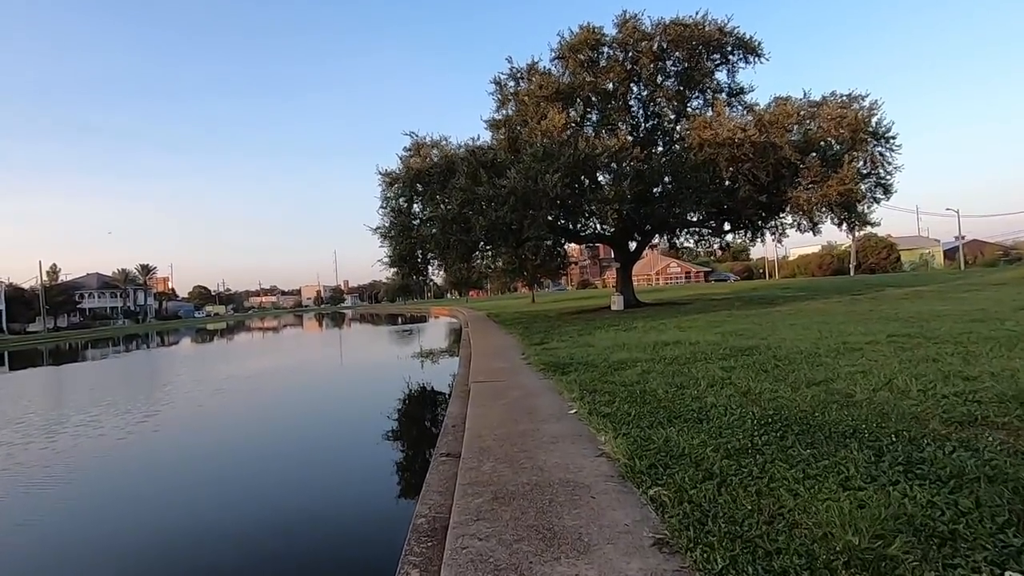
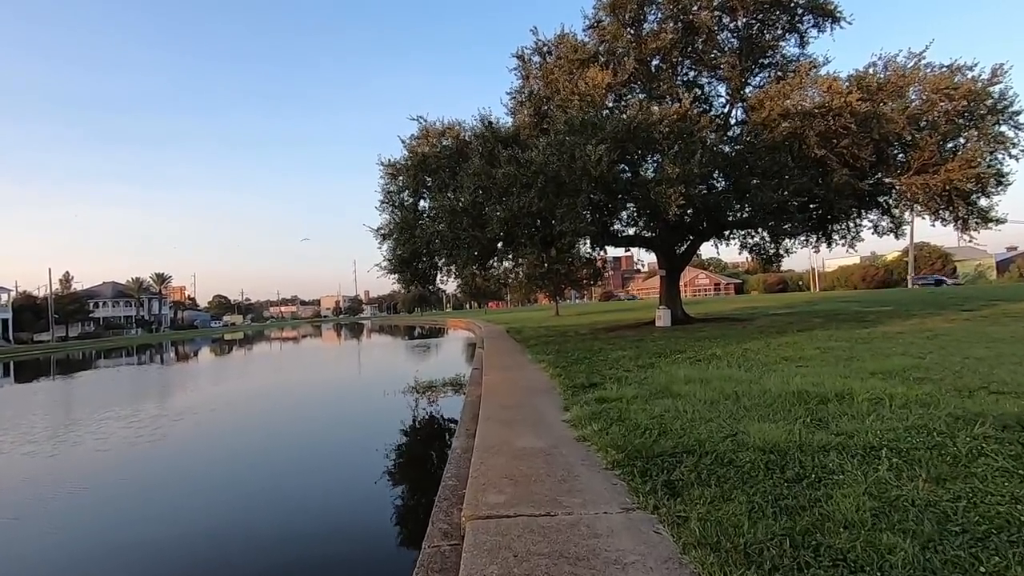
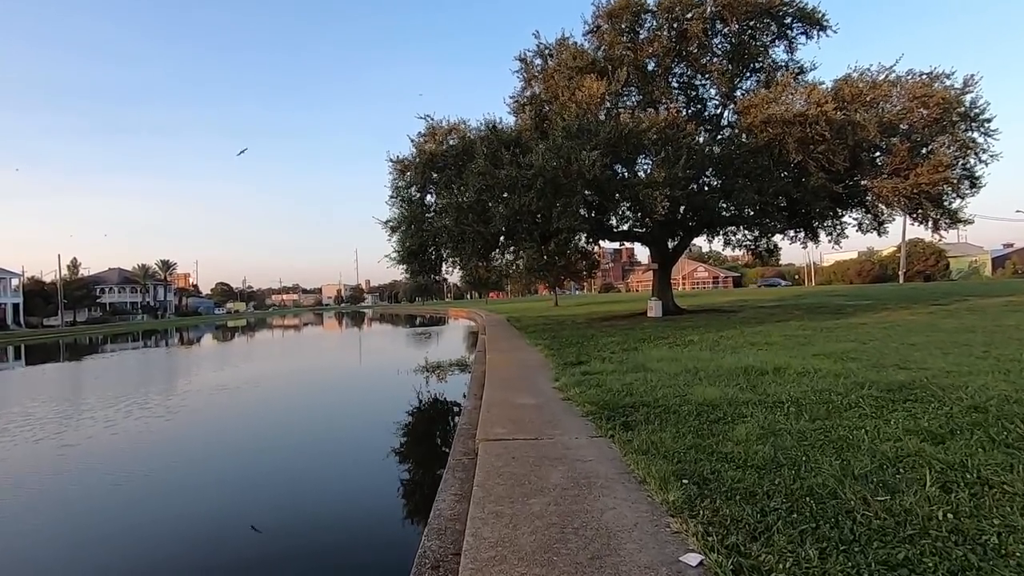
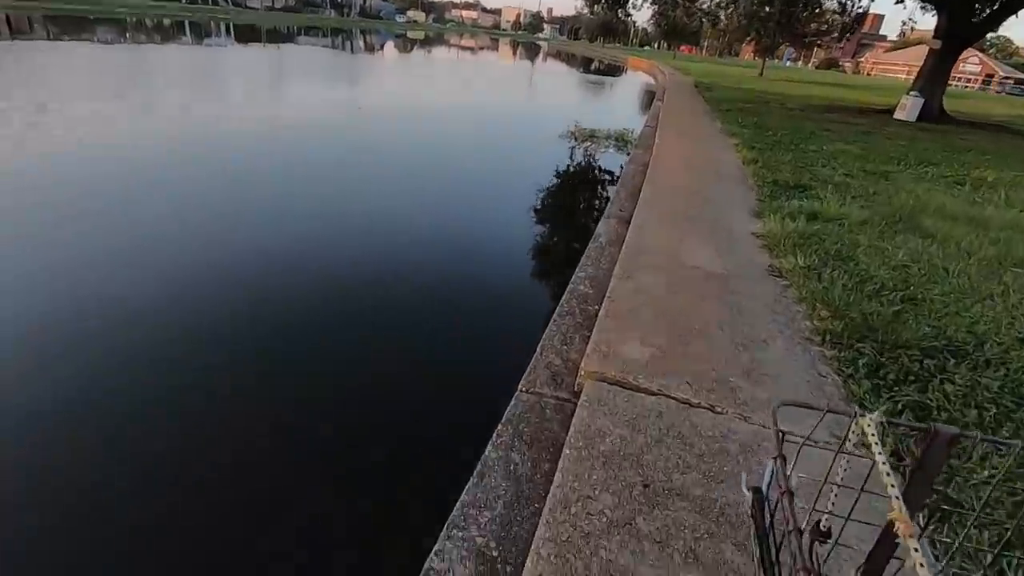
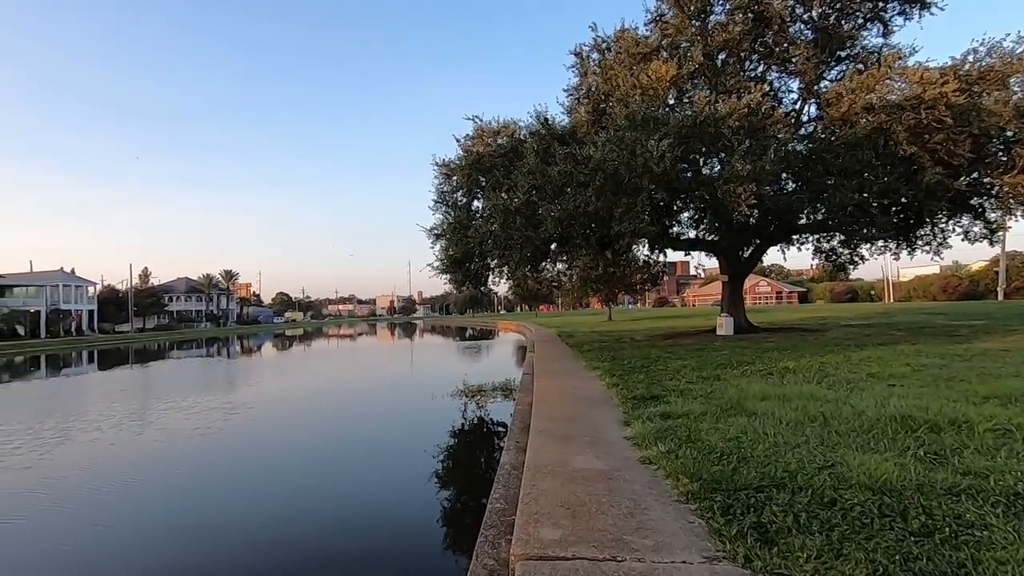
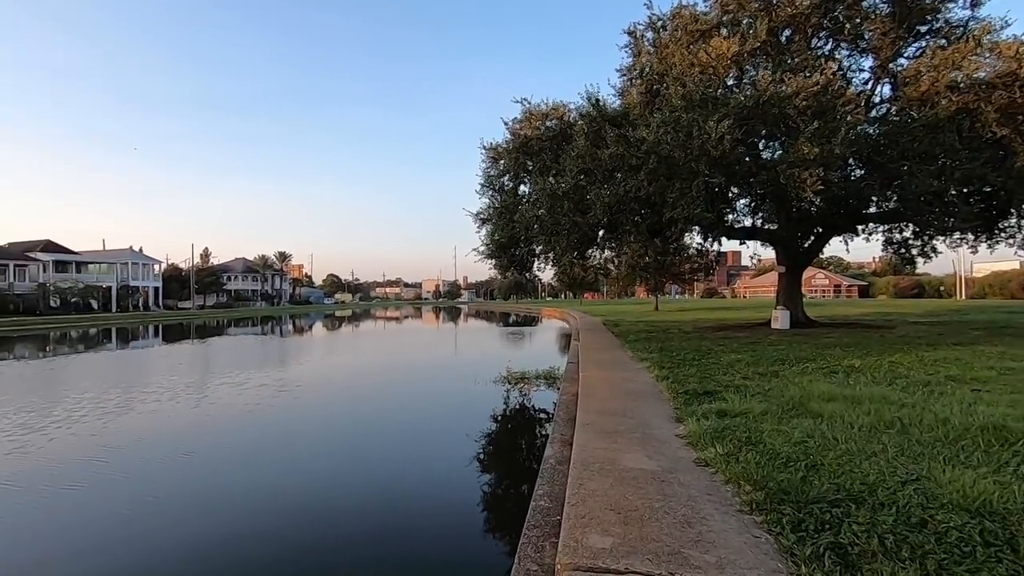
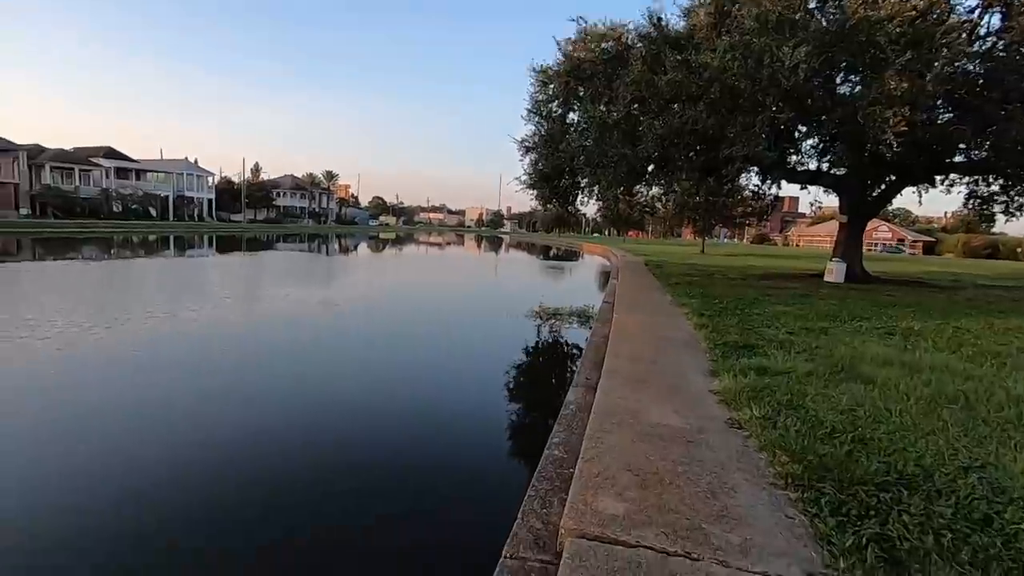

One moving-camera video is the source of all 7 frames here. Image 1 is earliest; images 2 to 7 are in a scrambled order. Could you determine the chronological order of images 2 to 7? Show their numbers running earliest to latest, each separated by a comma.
3, 2, 5, 6, 7, 4
